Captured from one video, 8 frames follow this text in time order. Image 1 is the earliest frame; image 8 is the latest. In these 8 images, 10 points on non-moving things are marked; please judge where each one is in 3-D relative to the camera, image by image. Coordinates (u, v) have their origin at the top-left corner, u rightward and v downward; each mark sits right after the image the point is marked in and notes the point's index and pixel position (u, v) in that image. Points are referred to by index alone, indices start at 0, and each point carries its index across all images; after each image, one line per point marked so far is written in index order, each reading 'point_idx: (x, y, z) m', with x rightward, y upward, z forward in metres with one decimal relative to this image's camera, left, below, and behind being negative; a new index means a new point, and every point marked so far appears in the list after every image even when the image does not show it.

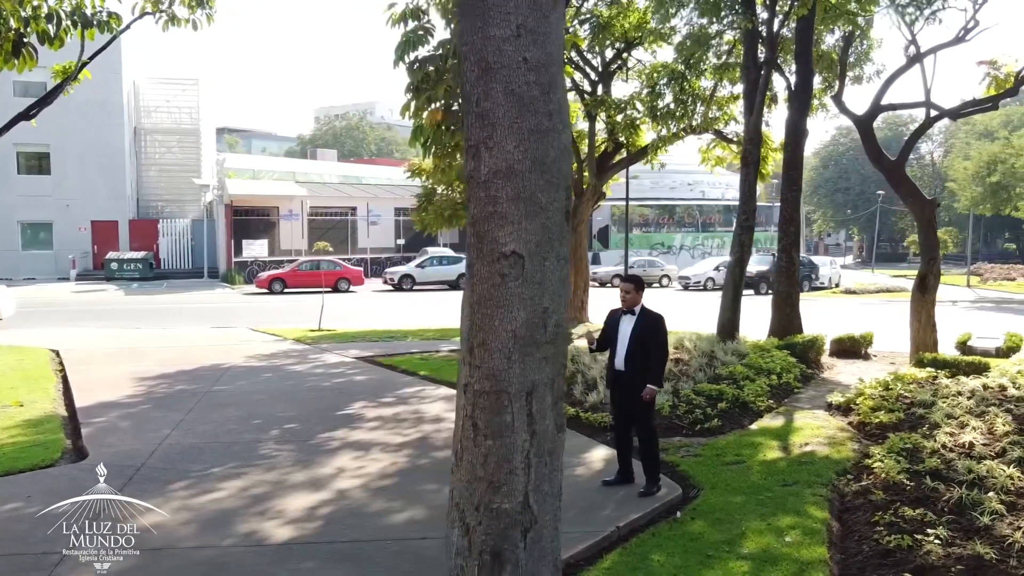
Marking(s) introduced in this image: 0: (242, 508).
0: (-1.8, -1.5, +5.7) m
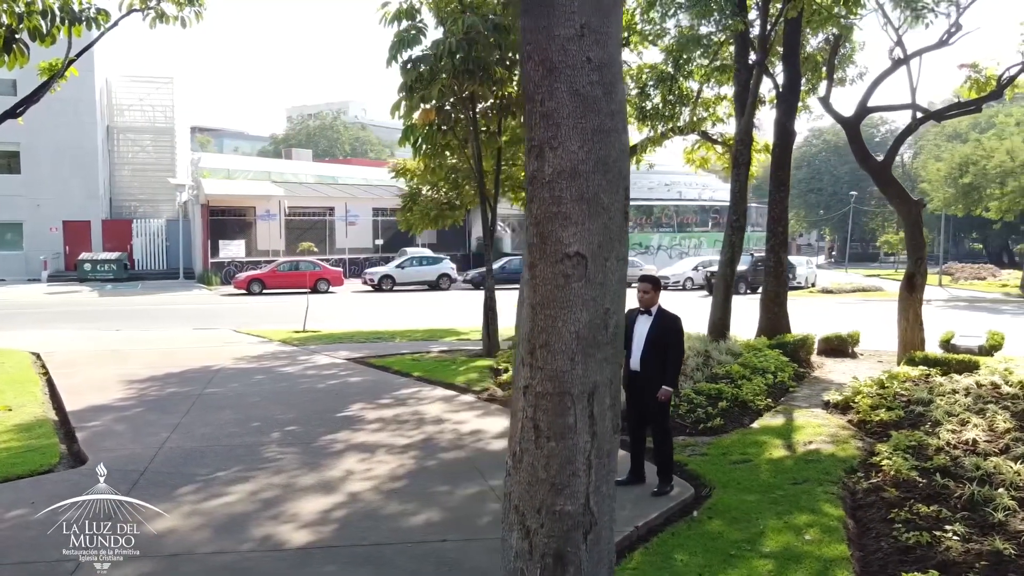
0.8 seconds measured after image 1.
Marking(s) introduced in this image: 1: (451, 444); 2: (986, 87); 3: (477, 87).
0: (-1.7, -1.5, +5.6) m
1: (-0.5, -1.4, +7.4) m
2: (+7.9, +3.4, +13.8) m
3: (-0.5, +2.8, +11.5) m
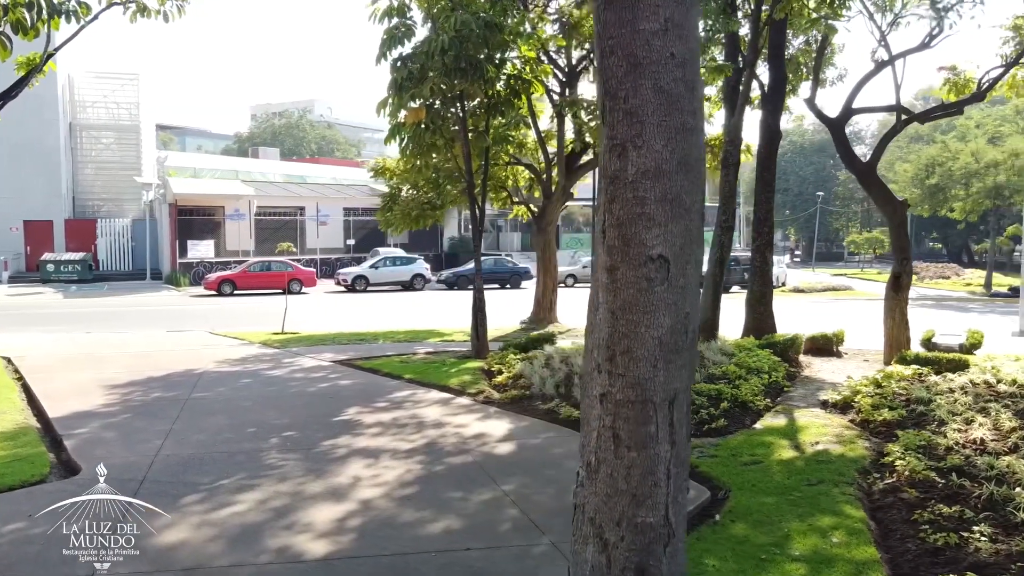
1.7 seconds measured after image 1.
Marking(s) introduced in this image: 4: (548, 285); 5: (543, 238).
0: (-1.6, -1.5, +5.4) m
1: (-0.5, -1.4, +7.3) m
2: (+7.7, +3.4, +14.0) m
3: (-0.6, +2.8, +11.4) m
4: (+0.8, +0.1, +17.7) m
5: (+0.7, +1.1, +17.8) m
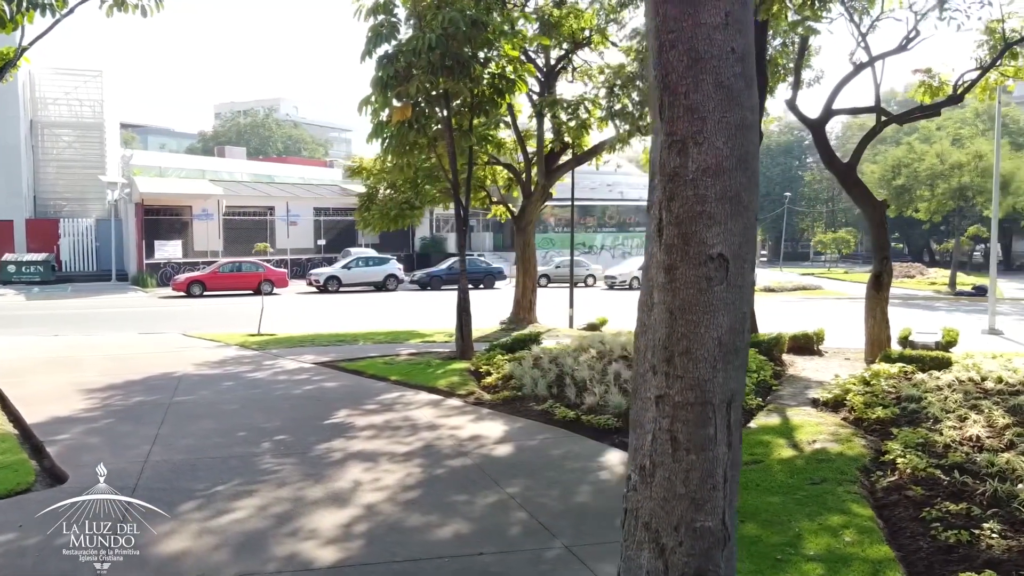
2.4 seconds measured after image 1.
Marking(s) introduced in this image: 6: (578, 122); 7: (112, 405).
0: (-1.5, -1.5, +5.3) m
1: (-0.5, -1.4, +7.2) m
2: (+7.4, +3.4, +14.3) m
3: (-0.8, +2.8, +11.3) m
4: (+0.3, +0.1, +17.6) m
5: (+0.3, +1.1, +17.7) m
6: (+1.3, +3.4, +16.6) m
7: (-4.5, -1.3, +9.3) m
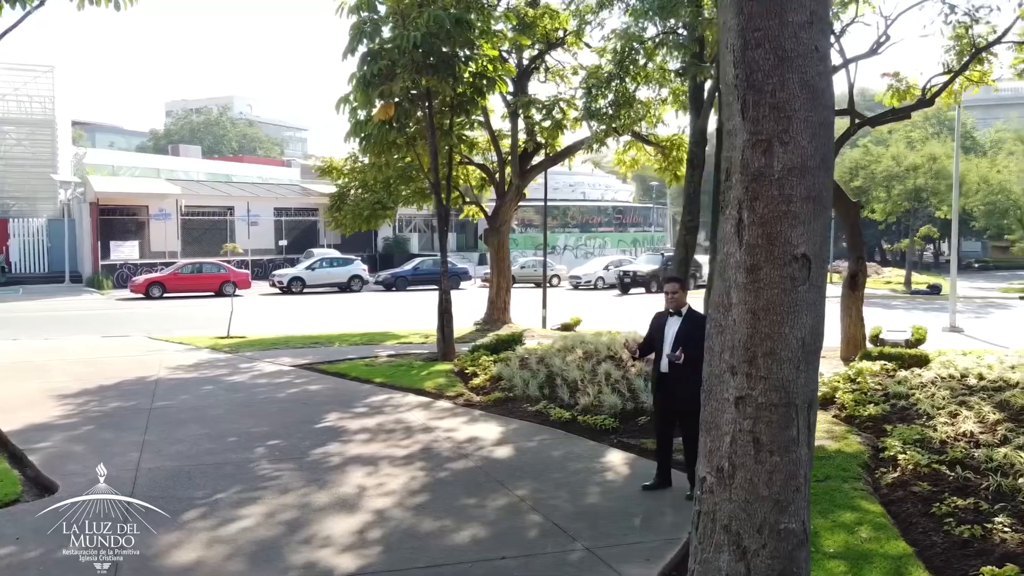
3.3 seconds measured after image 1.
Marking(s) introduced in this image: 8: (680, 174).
0: (-1.4, -1.5, +5.1) m
1: (-0.5, -1.4, +7.1) m
2: (+7.0, +3.4, +14.6) m
3: (-1.0, +2.8, +11.2) m
4: (-0.2, +0.1, +17.6) m
5: (-0.3, +1.1, +17.7) m
6: (+0.8, +3.4, +16.6) m
7: (-4.6, -1.3, +9.0) m
8: (+3.7, +2.5, +18.0) m
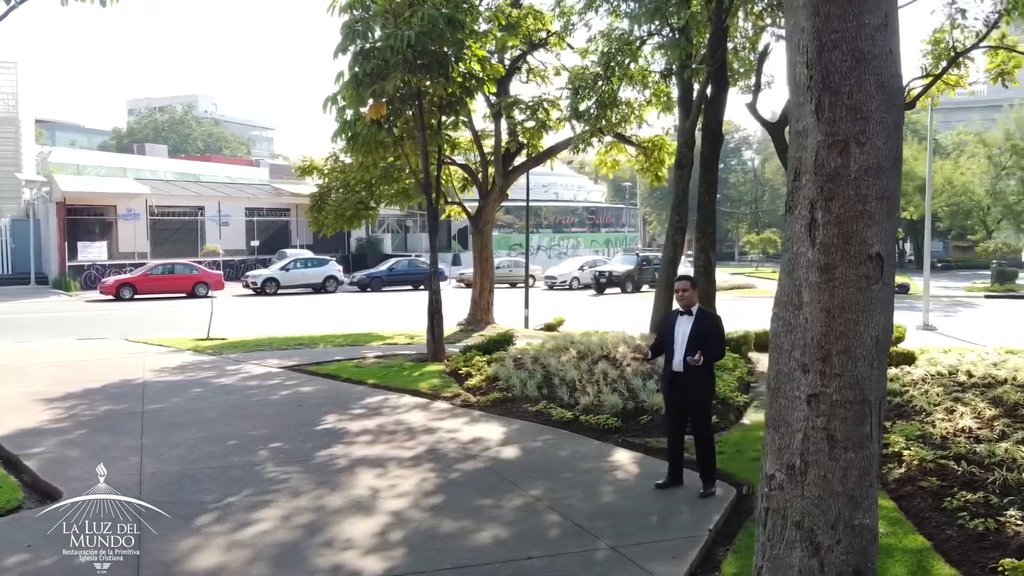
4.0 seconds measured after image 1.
0: (-1.3, -1.6, +5.1) m
1: (-0.4, -1.4, +7.1) m
2: (+6.7, +3.4, +14.9) m
3: (-1.1, +2.8, +11.2) m
4: (-0.6, +0.1, +17.6) m
5: (-0.7, +1.1, +17.7) m
6: (+0.5, +3.3, +16.6) m
7: (-4.6, -1.4, +8.8) m
8: (+3.3, +2.5, +18.1) m
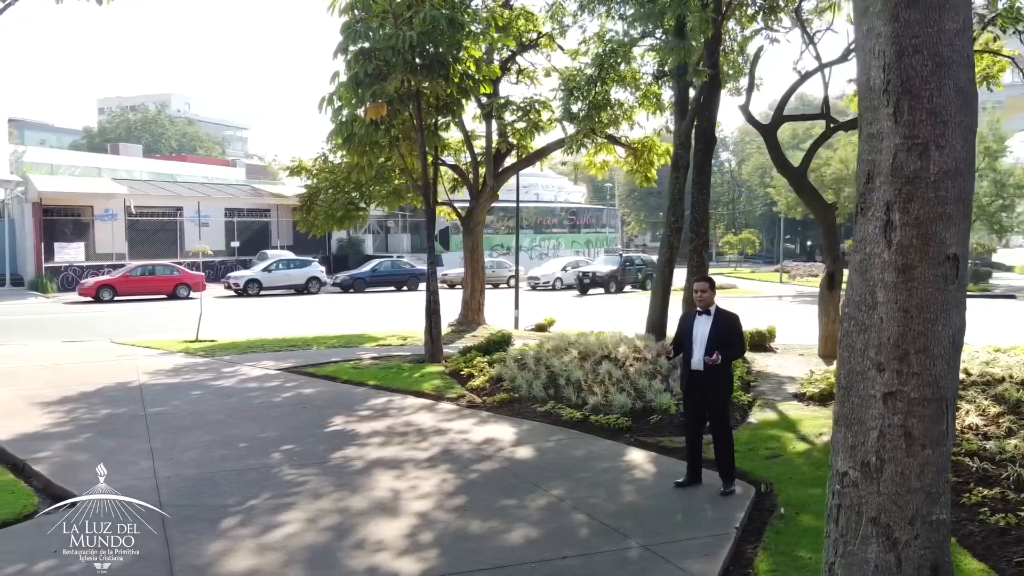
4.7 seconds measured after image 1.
0: (-1.1, -1.6, +5.1) m
1: (-0.3, -1.4, +7.1) m
2: (+6.6, +3.4, +15.1) m
3: (-1.2, +2.8, +11.1) m
4: (-0.8, 0.0, +17.6) m
5: (-0.9, +1.0, +17.7) m
6: (+0.3, +3.3, +16.7) m
7: (-4.5, -1.4, +8.7) m
8: (+3.1, +2.5, +18.2) m
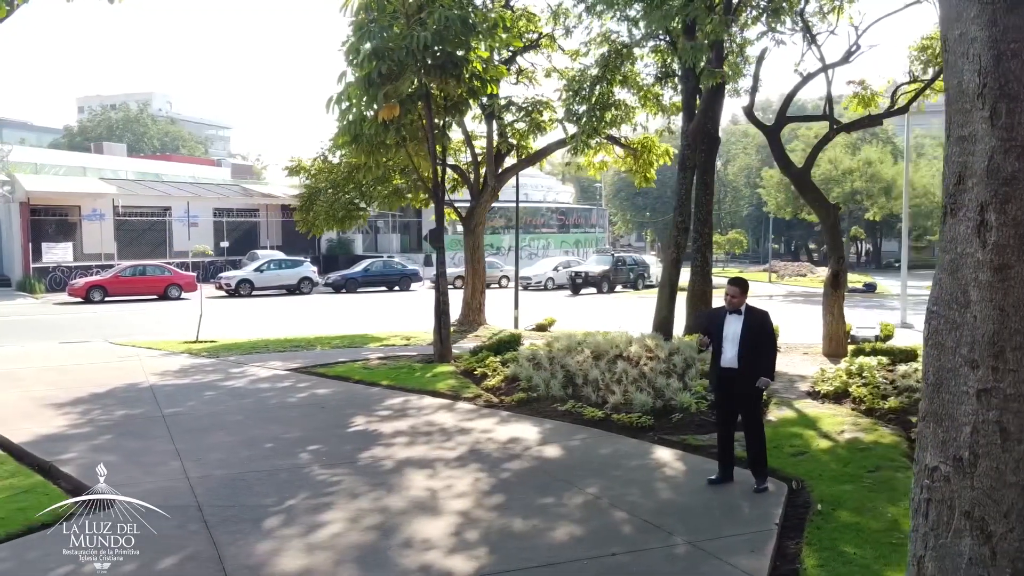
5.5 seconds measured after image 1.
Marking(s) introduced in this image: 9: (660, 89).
0: (-0.8, -1.6, +5.1) m
1: (-0.1, -1.4, +7.1) m
2: (+6.6, +3.4, +15.3) m
3: (-1.0, +2.8, +11.2) m
4: (-0.8, 0.0, +17.6) m
5: (-0.9, +1.0, +17.7) m
6: (+0.3, +3.3, +16.7) m
7: (-4.3, -1.4, +8.6) m
8: (+3.1, +2.5, +18.3) m
9: (+2.9, +3.9, +16.1) m
